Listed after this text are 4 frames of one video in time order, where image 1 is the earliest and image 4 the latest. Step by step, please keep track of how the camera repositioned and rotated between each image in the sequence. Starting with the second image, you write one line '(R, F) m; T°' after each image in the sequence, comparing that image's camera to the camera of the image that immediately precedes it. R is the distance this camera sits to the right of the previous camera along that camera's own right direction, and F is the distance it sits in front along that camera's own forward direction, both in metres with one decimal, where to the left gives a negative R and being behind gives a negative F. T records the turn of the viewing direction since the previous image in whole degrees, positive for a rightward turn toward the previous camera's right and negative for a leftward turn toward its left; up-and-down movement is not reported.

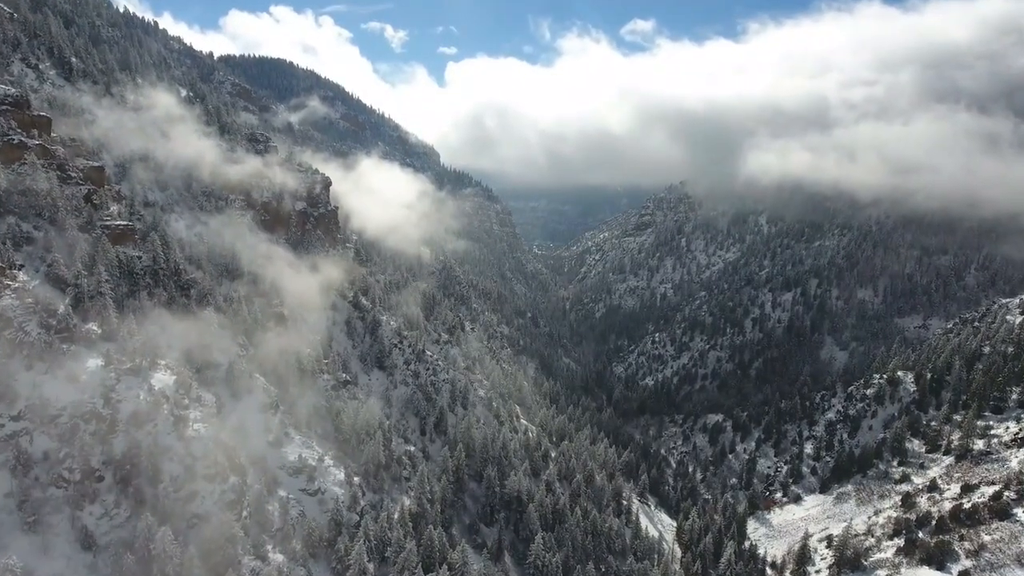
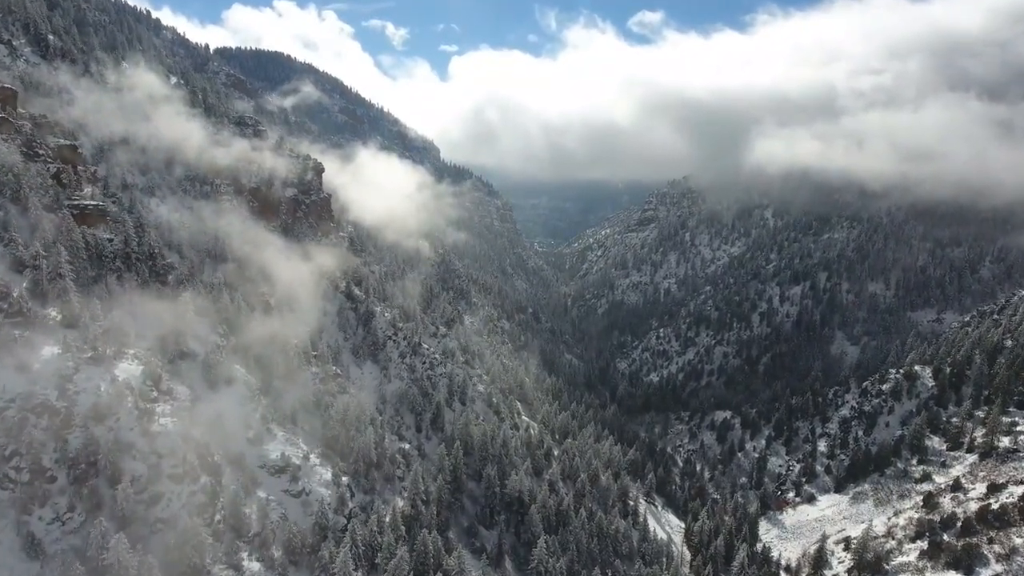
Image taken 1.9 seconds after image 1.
(0.0, +7.5) m; 0°
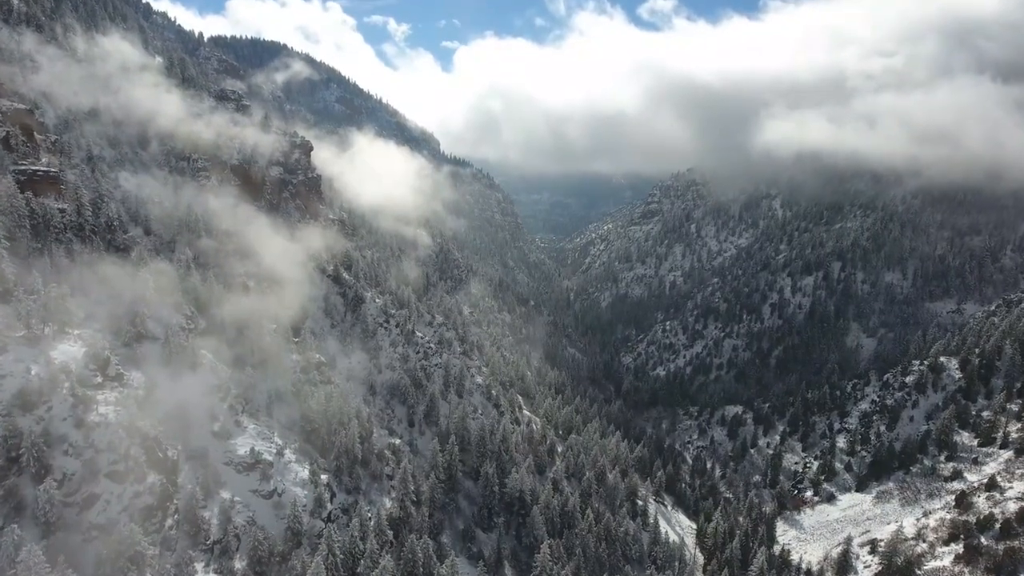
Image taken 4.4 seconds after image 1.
(+0.2, +10.2) m; 0°
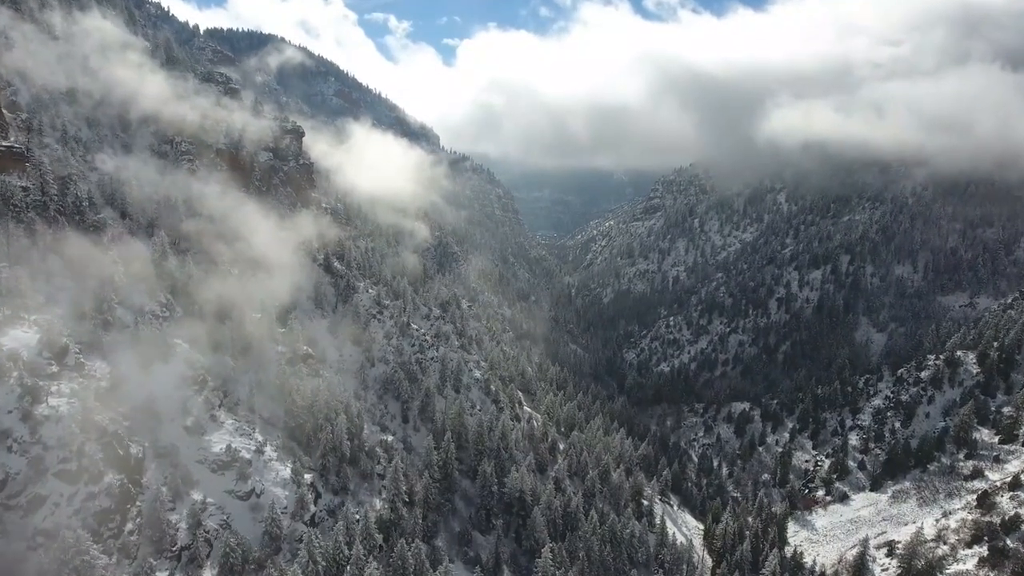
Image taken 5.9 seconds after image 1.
(+0.2, +6.2) m; 0°
